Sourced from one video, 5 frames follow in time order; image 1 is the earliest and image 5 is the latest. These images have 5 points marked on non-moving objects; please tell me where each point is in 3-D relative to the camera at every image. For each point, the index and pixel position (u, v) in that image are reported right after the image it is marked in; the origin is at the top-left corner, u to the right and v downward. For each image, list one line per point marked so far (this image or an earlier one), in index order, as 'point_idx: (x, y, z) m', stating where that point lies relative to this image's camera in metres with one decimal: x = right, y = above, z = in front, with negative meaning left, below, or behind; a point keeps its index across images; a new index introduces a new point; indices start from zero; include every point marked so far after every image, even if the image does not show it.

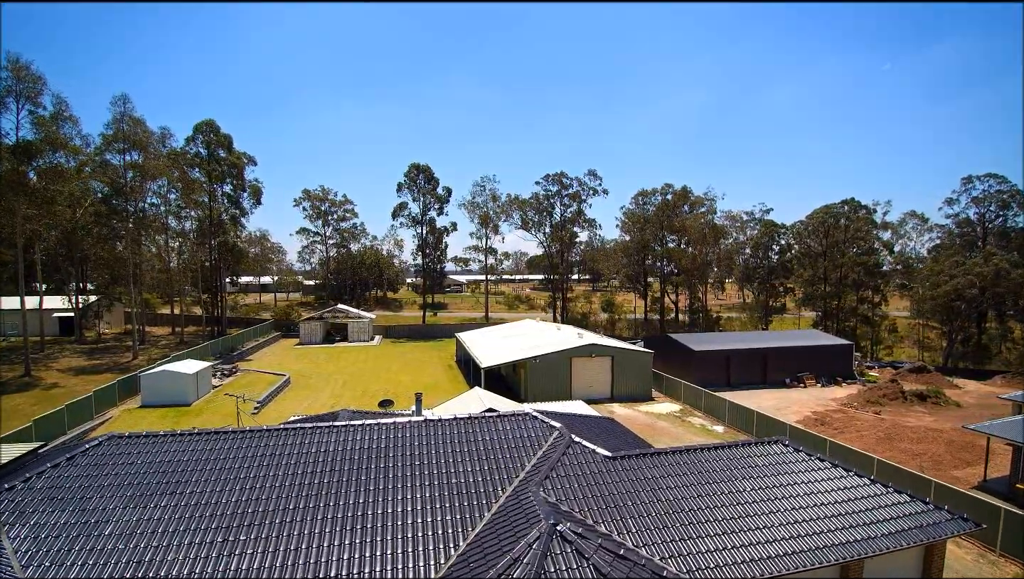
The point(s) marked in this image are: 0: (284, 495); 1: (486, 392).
0: (-3.7, -3.3, +8.0) m
1: (-0.7, -3.1, +15.2) m
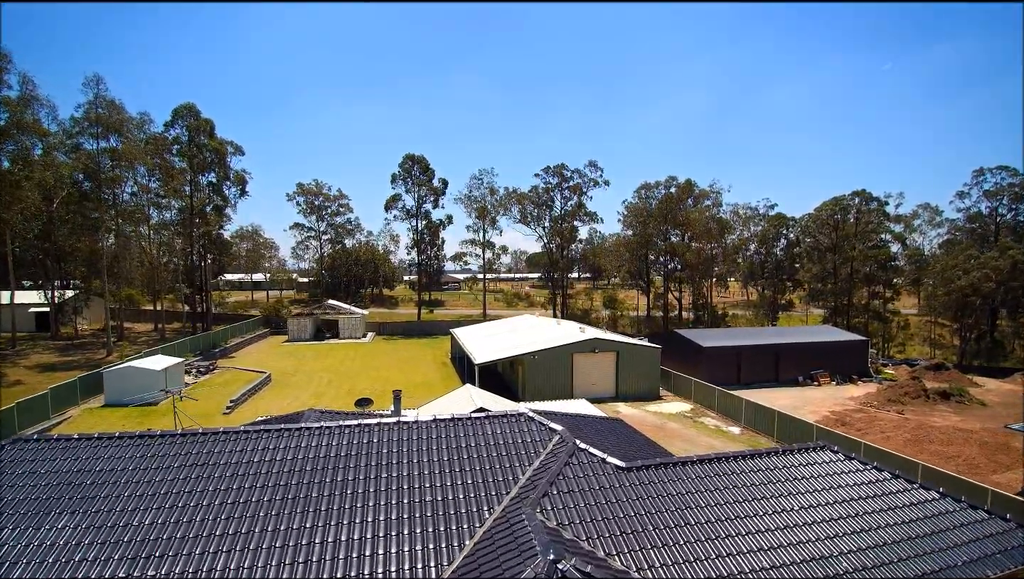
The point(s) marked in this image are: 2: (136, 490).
0: (-3.8, -2.9, +6.3) m
1: (-0.9, -2.7, +13.6) m
2: (-5.2, -2.8, +6.9) m
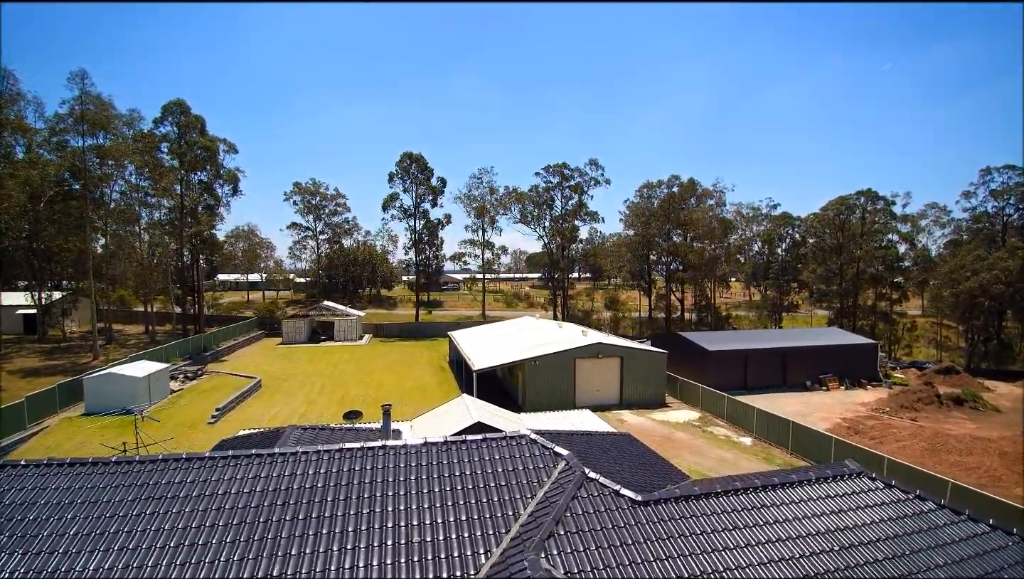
0: (-3.8, -3.0, +5.5) m
1: (-0.9, -2.8, +12.8) m
2: (-5.2, -2.9, +6.0) m
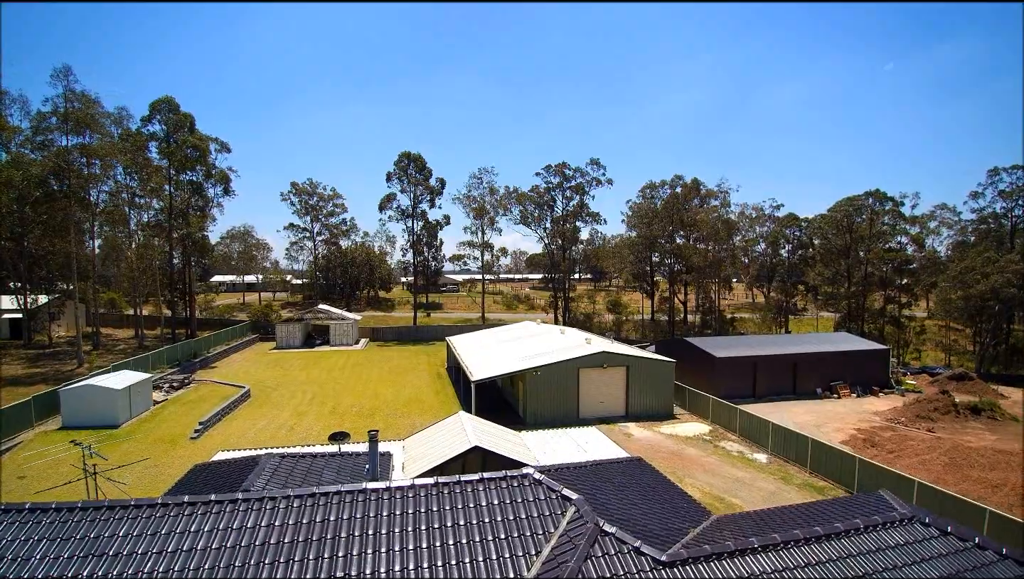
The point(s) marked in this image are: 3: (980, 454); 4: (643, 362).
0: (-3.8, -3.2, +4.6) m
1: (-0.9, -3.1, +11.8) m
2: (-5.2, -3.1, +5.1) m
3: (+17.7, -6.2, +18.8) m
4: (+4.9, -2.7, +18.9) m
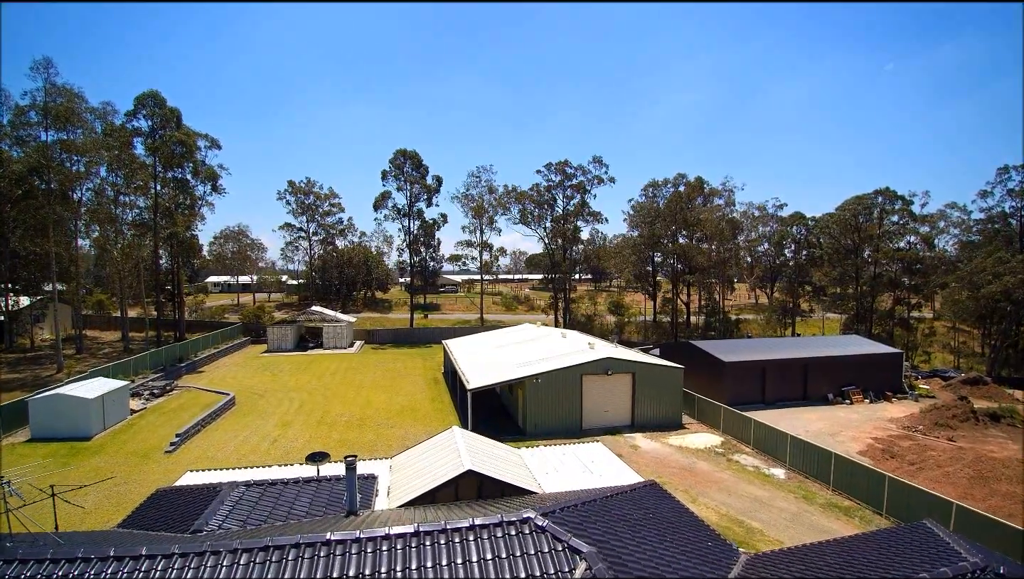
0: (-3.8, -3.3, +3.5) m
1: (-0.9, -3.1, +10.8) m
2: (-5.2, -3.2, +4.0) m
3: (+17.6, -6.3, +17.8) m
4: (+4.9, -2.8, +17.8) m
